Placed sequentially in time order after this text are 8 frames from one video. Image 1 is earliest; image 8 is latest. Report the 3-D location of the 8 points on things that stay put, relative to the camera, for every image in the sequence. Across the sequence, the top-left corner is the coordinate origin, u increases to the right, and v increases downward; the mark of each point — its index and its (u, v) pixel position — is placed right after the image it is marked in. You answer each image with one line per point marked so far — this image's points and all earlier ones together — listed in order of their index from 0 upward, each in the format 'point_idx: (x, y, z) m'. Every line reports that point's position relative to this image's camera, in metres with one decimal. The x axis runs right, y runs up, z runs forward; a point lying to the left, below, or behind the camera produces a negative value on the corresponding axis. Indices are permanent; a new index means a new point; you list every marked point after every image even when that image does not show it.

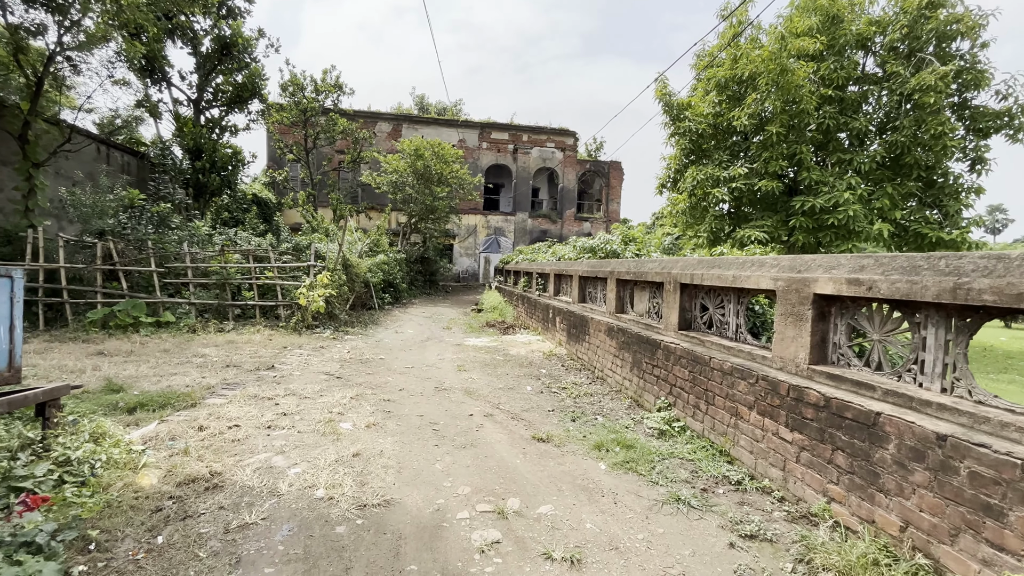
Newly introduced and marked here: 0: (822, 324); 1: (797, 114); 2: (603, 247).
0: (+1.7, -0.2, +2.5) m
1: (+4.9, +3.0, +8.1) m
2: (+1.5, +0.7, +7.4) m
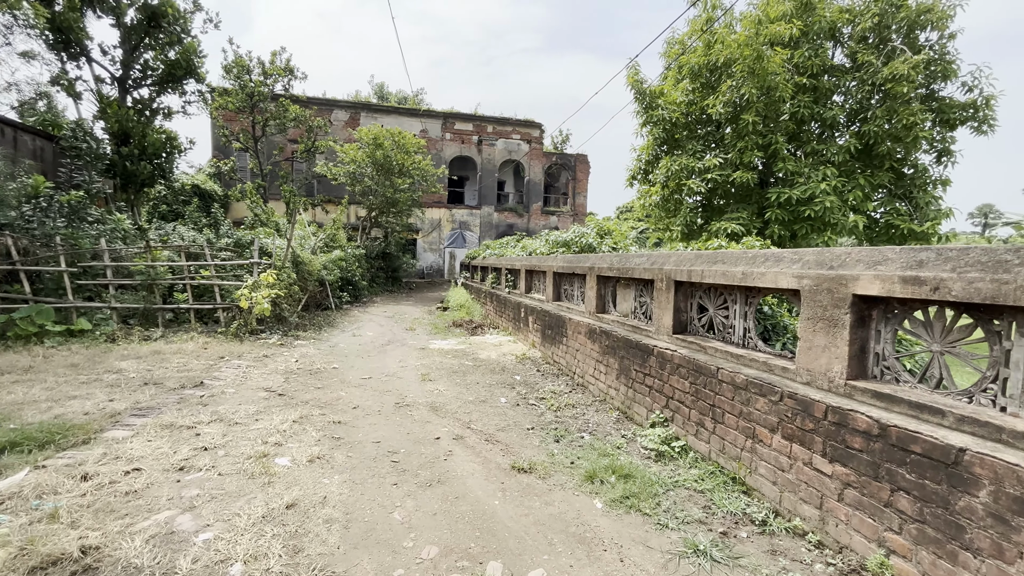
0: (+1.6, -0.2, +2.1) m
1: (+4.3, +3.1, +7.8) m
2: (+1.0, +0.7, +7.0) m
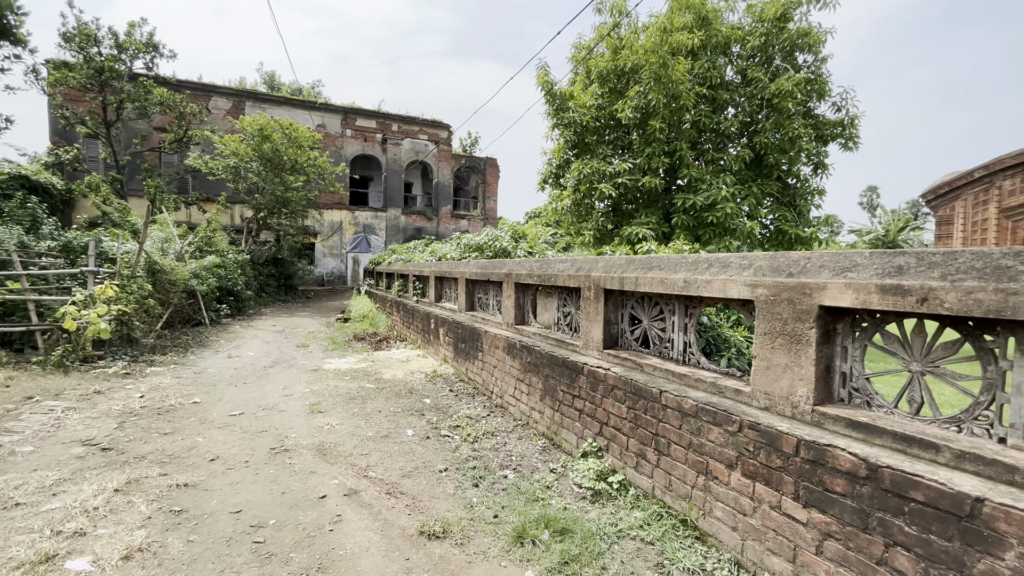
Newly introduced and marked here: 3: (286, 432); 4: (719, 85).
0: (+1.2, -0.2, +1.8) m
1: (+2.8, +3.1, +8.0) m
2: (-0.3, +0.6, +6.5) m
3: (-1.7, -1.1, +3.5) m
4: (+3.7, +3.7, +8.4) m
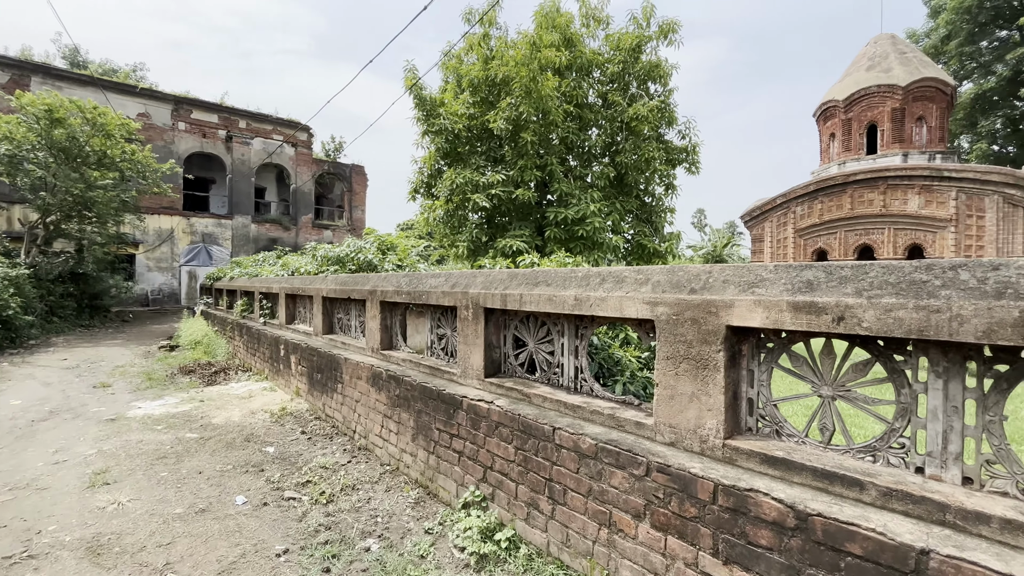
0: (+0.8, -0.3, +1.6) m
1: (+0.5, +2.8, +8.1) m
2: (-2.0, +0.4, +5.7) m
3: (-2.5, -1.3, +2.5) m
4: (+1.3, +3.5, +8.7) m
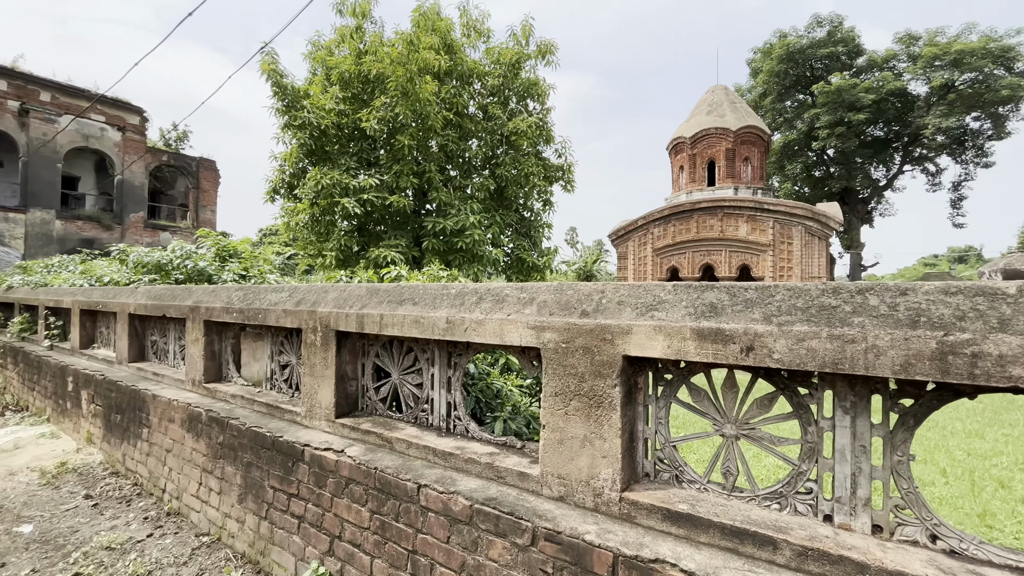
0: (+0.4, -0.4, +1.4) m
1: (-1.5, +2.6, +7.7) m
2: (-3.4, +0.2, +4.7) m
3: (-3.0, -1.3, +1.3) m
4: (-0.9, +3.2, +8.5) m
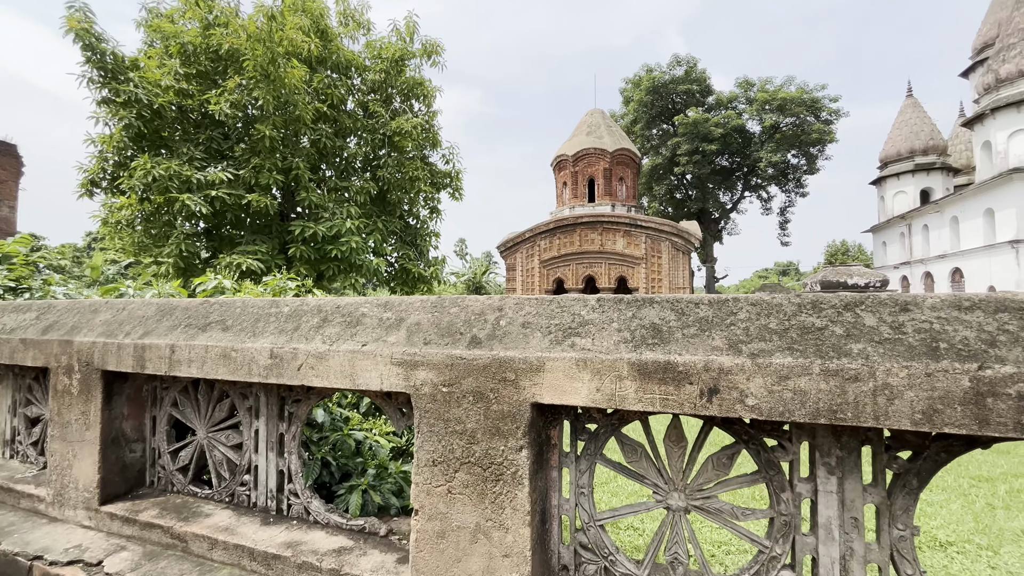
0: (+0.1, -0.4, +1.0) m
1: (-3.3, +2.4, +6.7) m
2: (-4.3, +0.1, +3.3) m
3: (-3.2, -1.3, +0.1) m
4: (-2.9, +3.0, +7.6) m
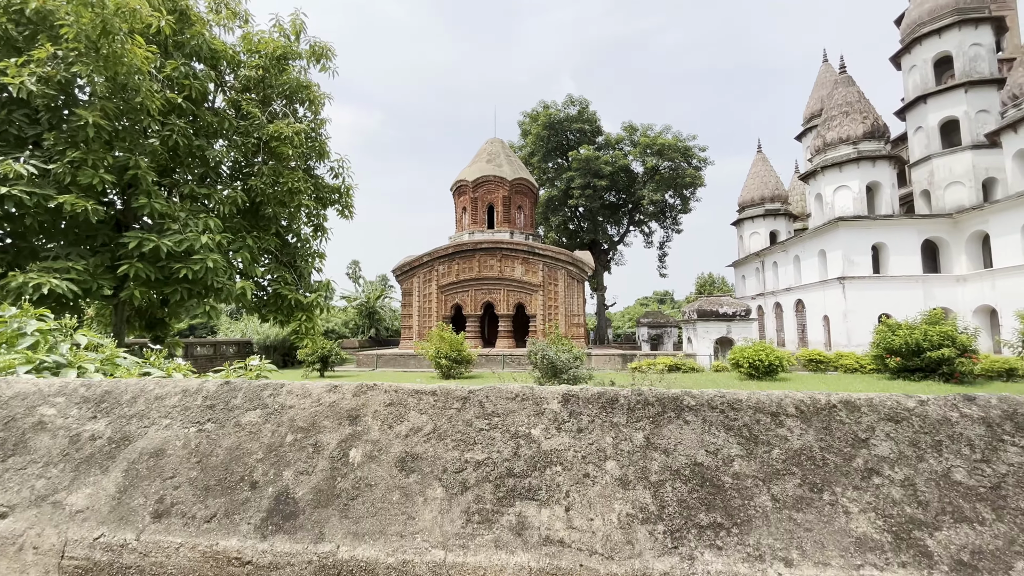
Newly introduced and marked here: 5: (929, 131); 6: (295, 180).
0: (-0.1, -0.5, +0.4) m
1: (-4.5, +2.1, +5.4) m
2: (-4.9, 0.0, +1.7) m
3: (-3.1, -1.3, -1.2) m
4: (-4.4, +2.6, +6.4) m
5: (+13.6, +5.1, +15.1) m
6: (-3.3, +1.6, +7.0) m
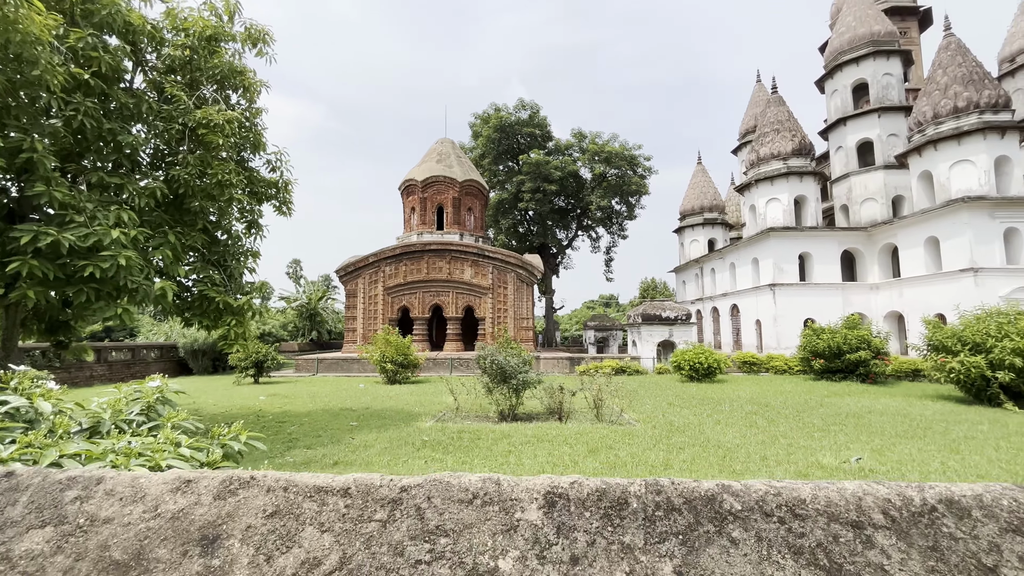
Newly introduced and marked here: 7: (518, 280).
0: (-0.1, -0.5, +0.2) m
1: (-5.1, +2.1, +4.7) m
2: (-5.0, 0.0, +1.0) m
3: (-2.9, -1.3, -1.7) m
4: (-5.0, +2.6, +5.8) m
5: (+12.0, +4.9, +16.4) m
6: (-4.0, +1.6, +6.4) m
7: (+0.2, +0.2, +12.2) m
